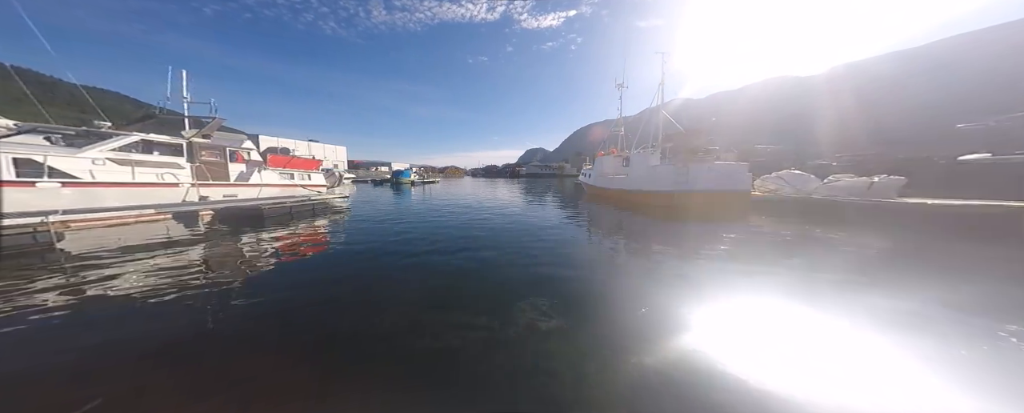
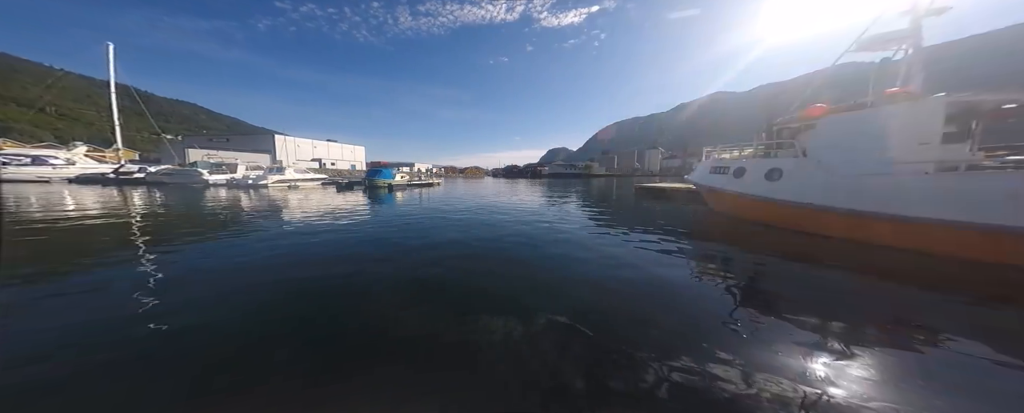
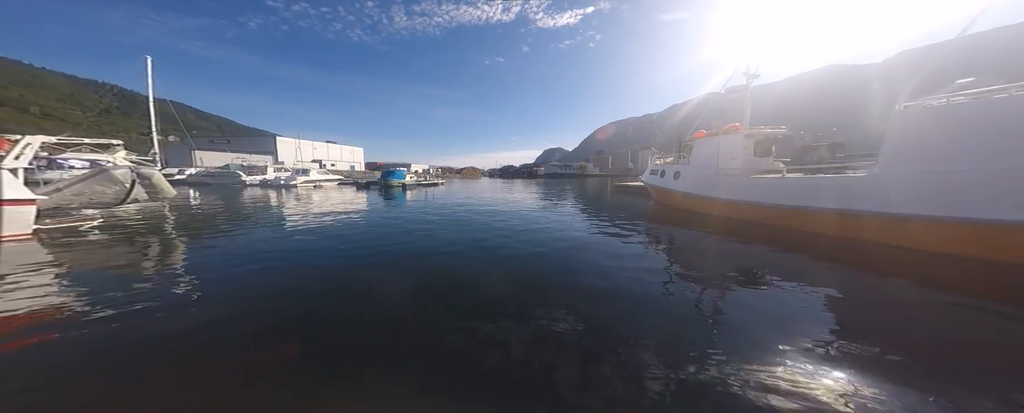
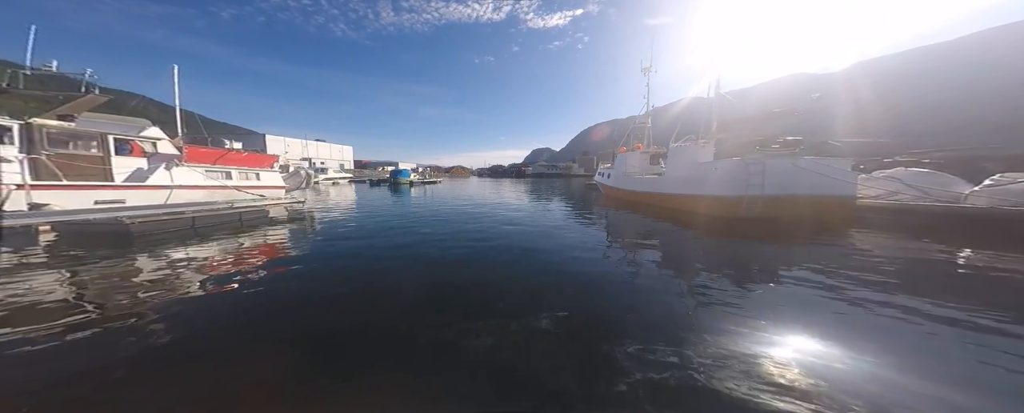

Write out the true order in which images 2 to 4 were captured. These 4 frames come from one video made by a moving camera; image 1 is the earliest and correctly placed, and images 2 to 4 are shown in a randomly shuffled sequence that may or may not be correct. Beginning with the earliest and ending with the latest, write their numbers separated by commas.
4, 3, 2
